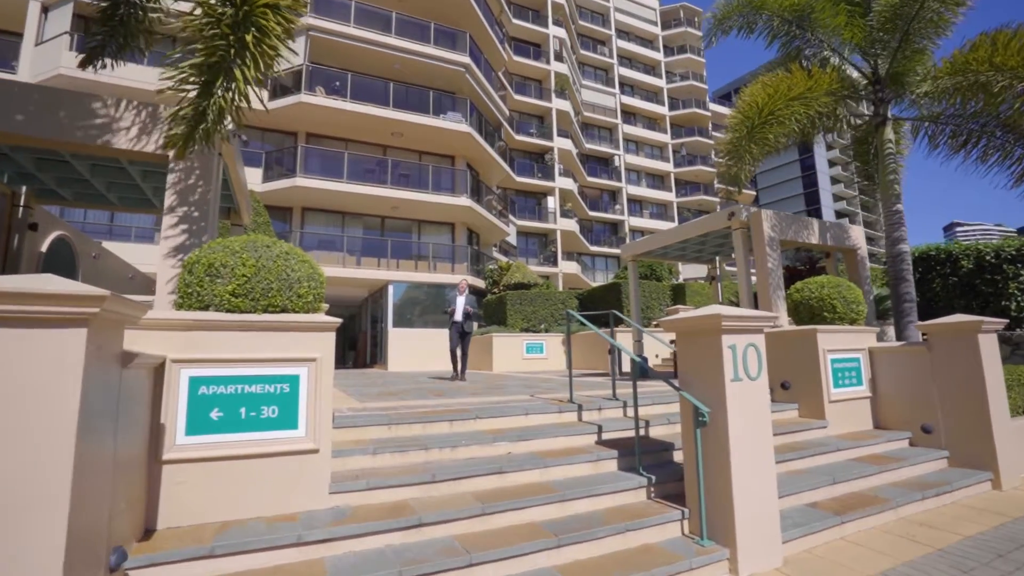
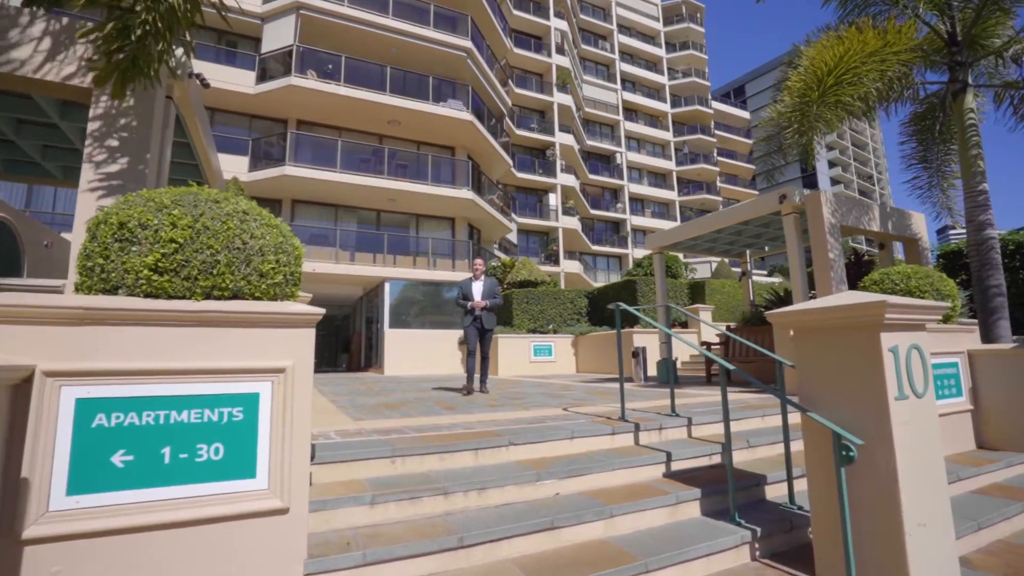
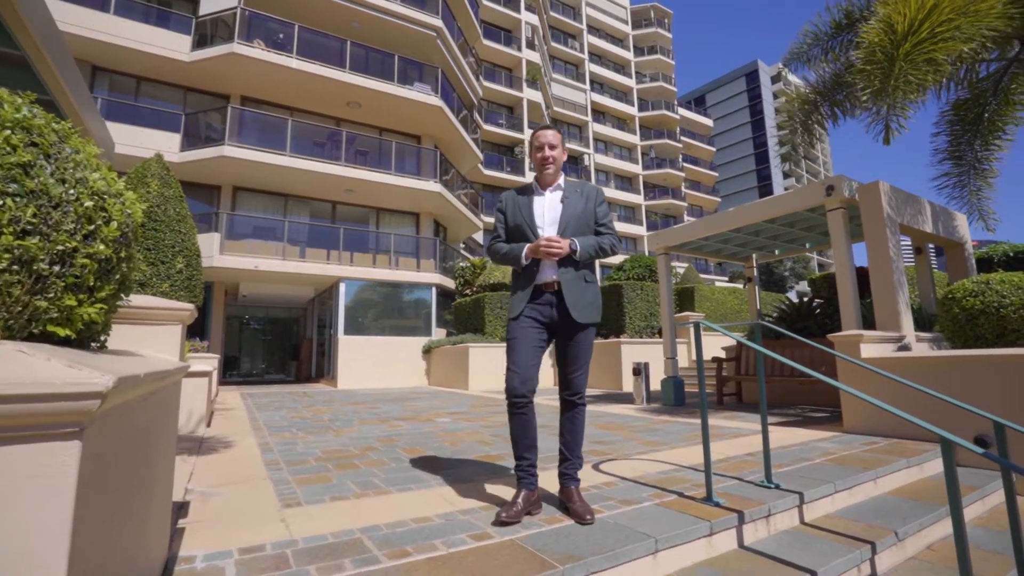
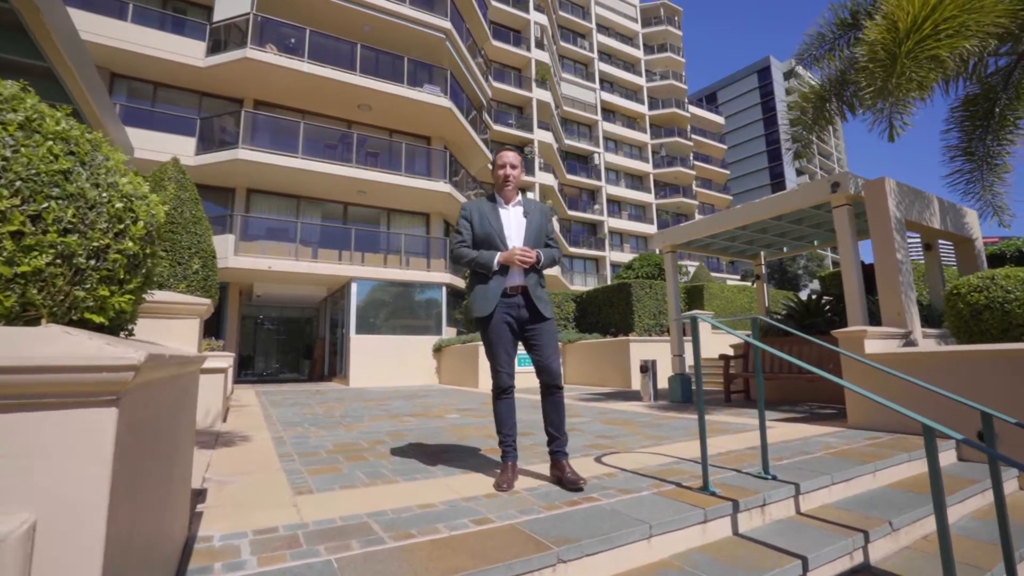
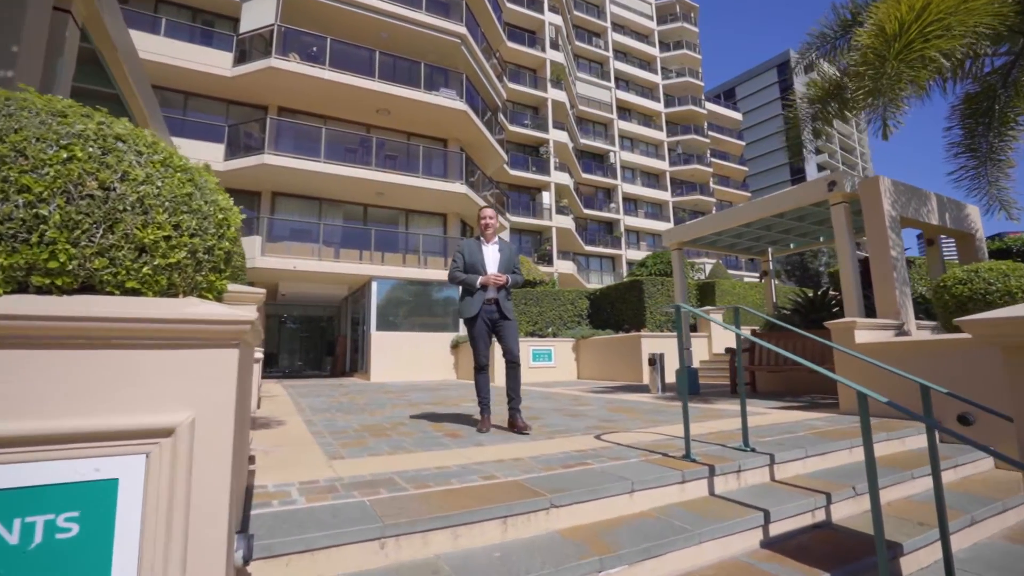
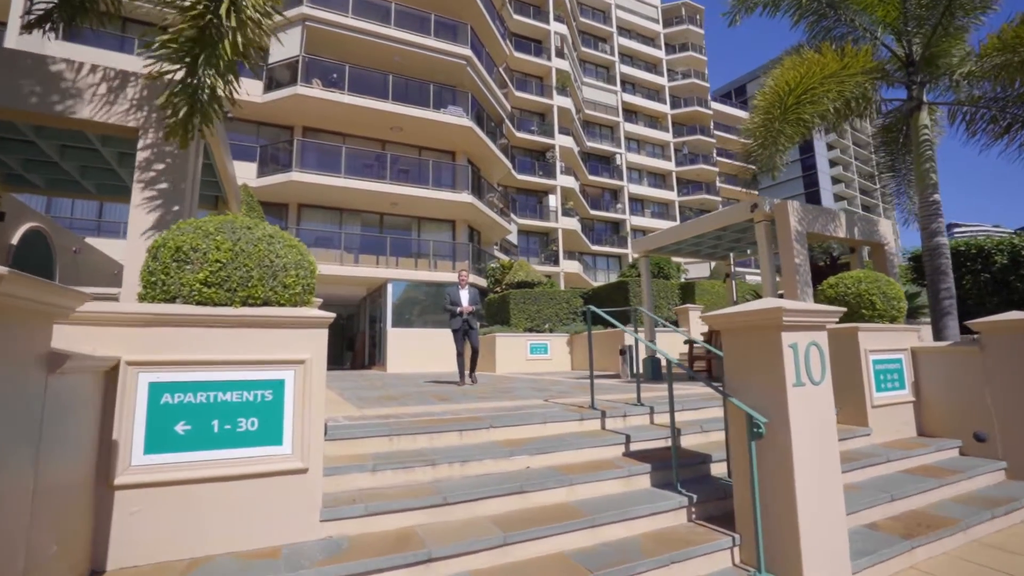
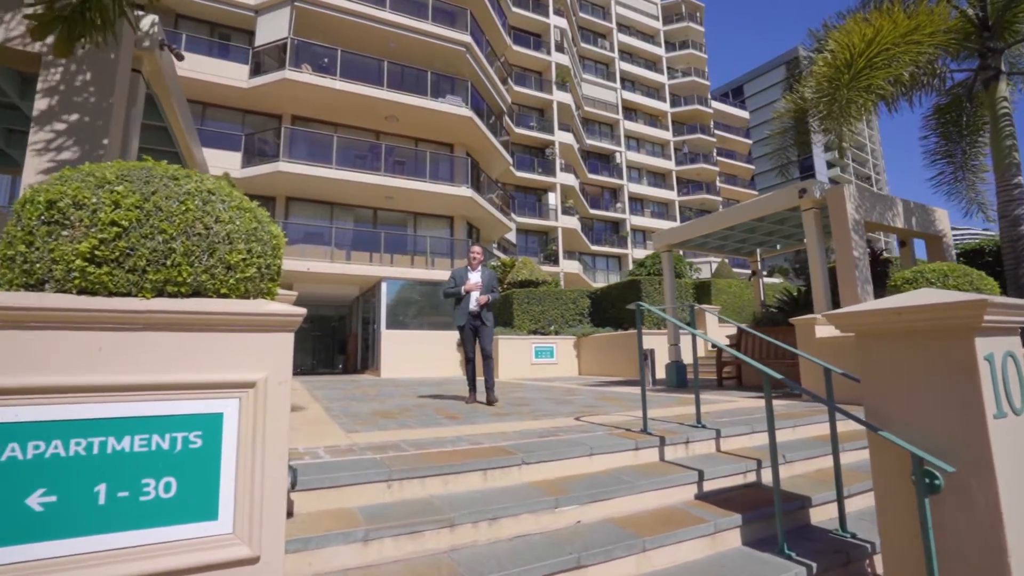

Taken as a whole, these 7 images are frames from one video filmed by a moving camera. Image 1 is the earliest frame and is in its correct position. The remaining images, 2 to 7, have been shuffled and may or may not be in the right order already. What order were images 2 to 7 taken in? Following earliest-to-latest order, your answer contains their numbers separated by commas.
6, 2, 7, 5, 4, 3
